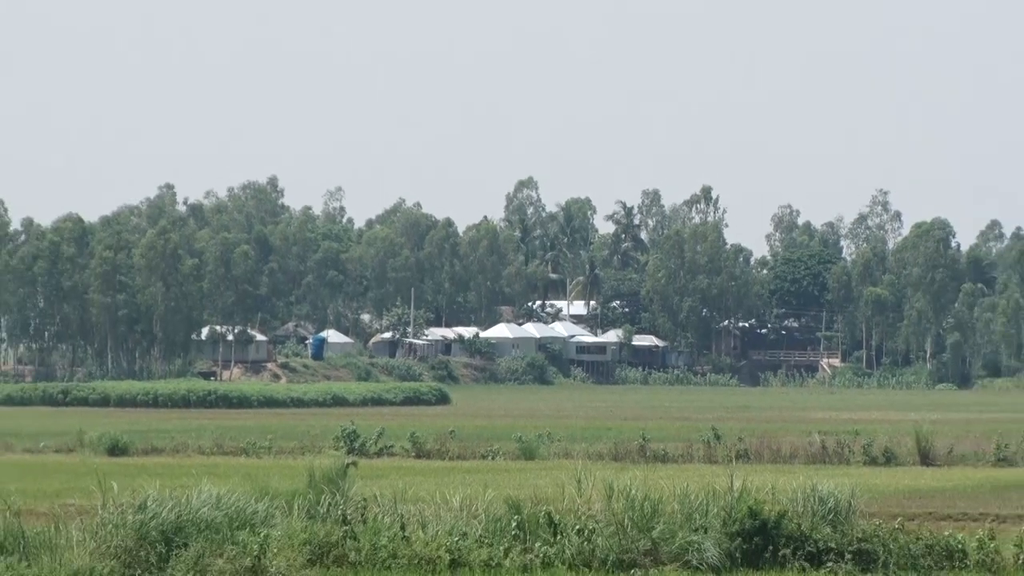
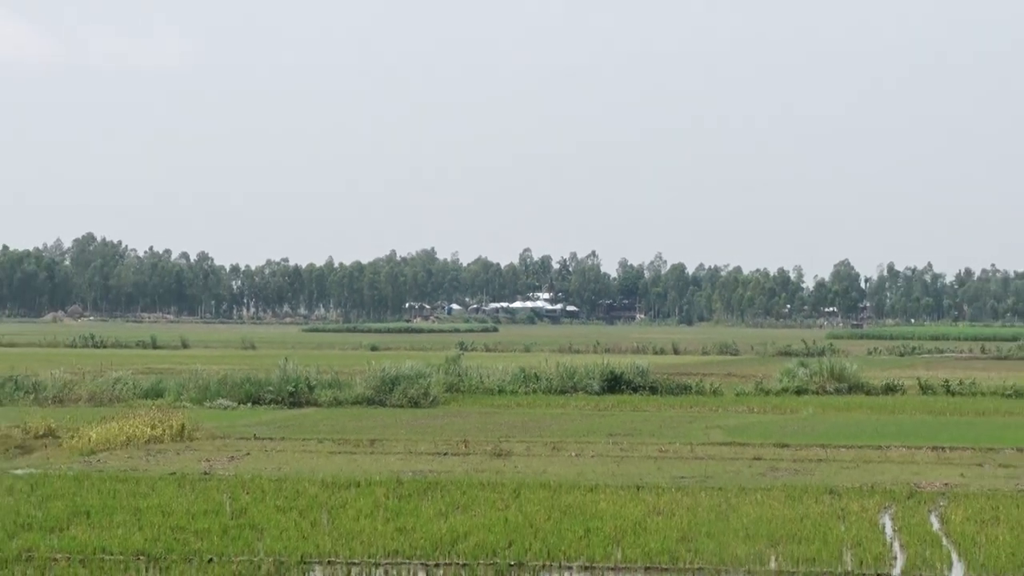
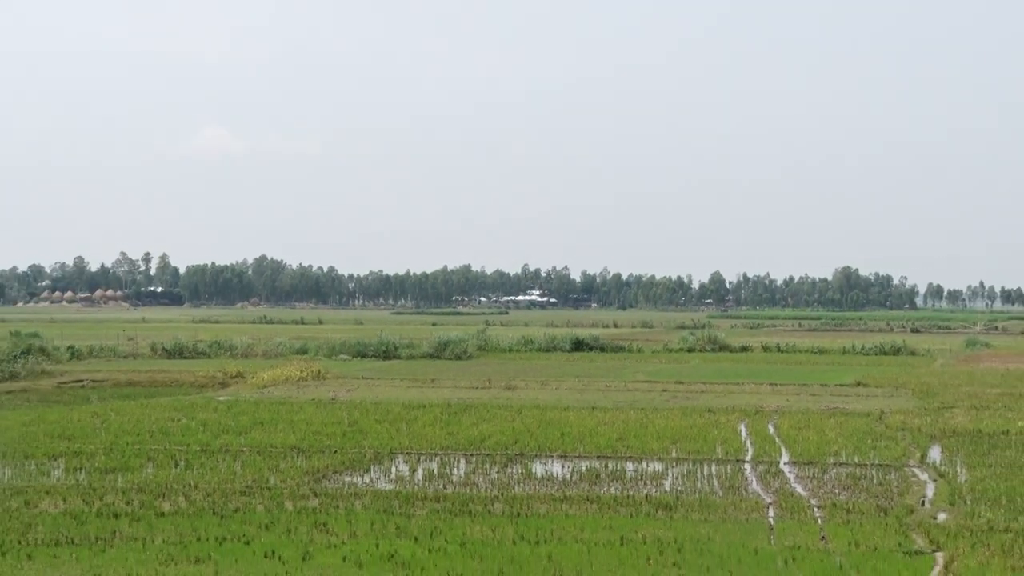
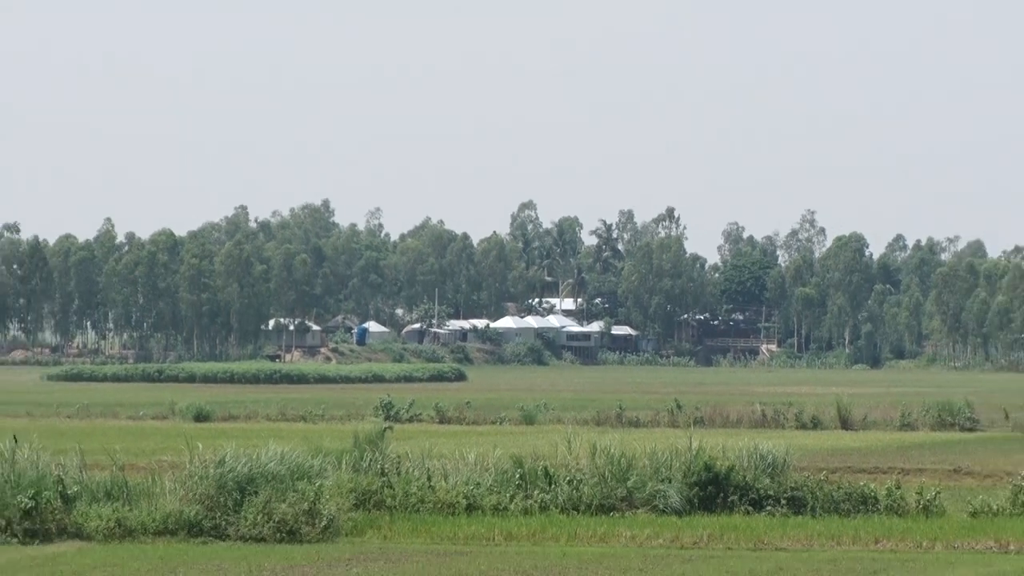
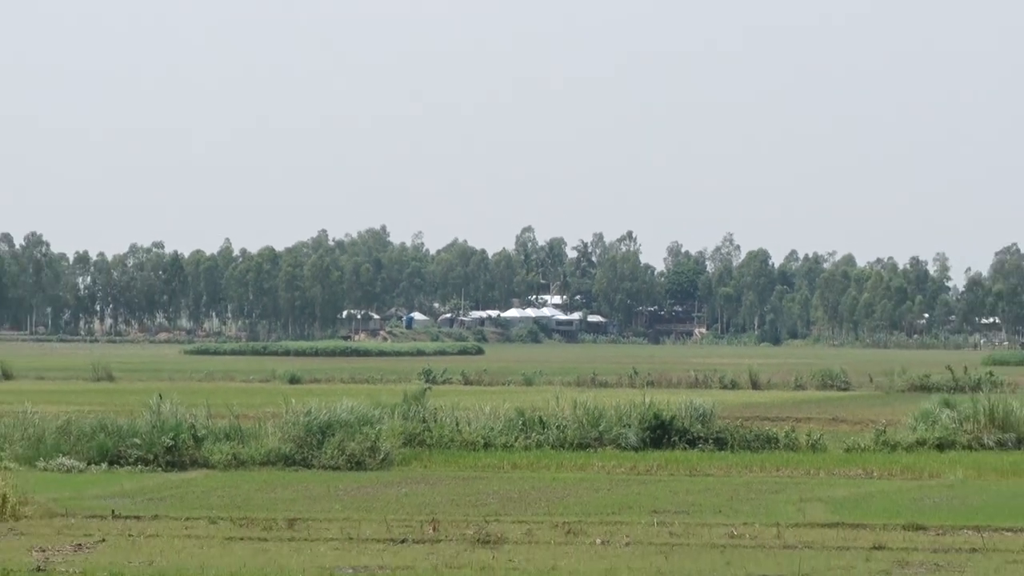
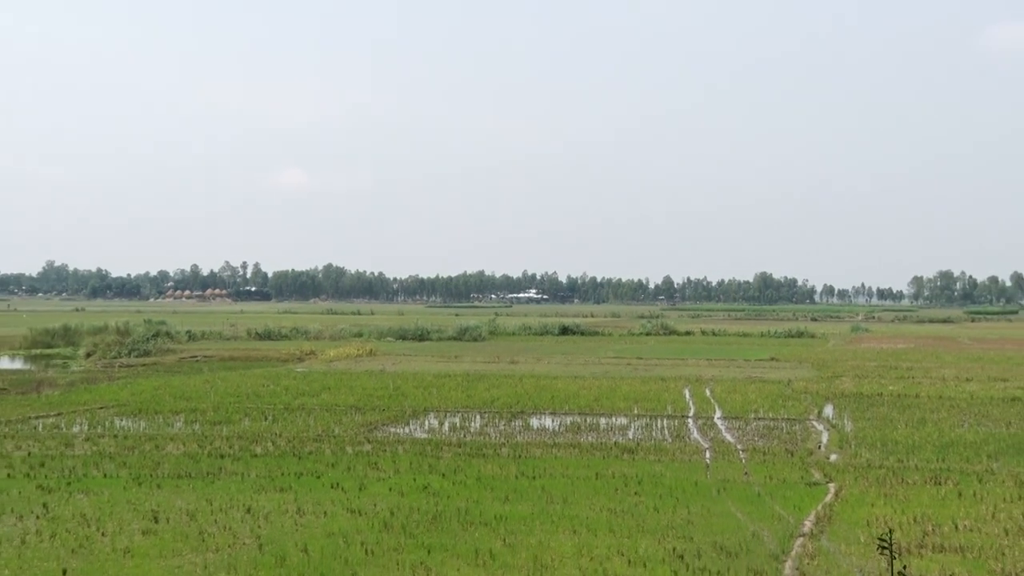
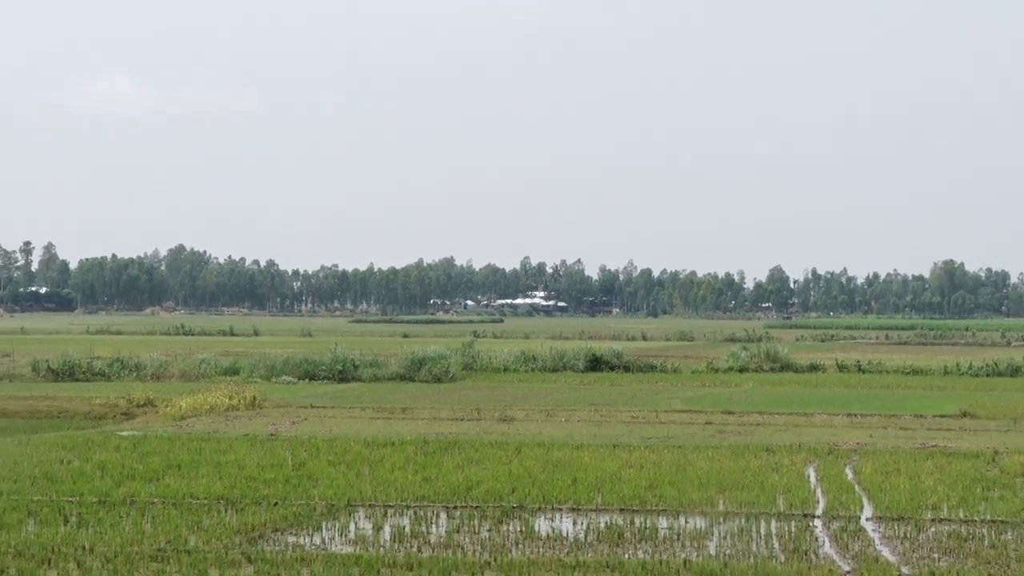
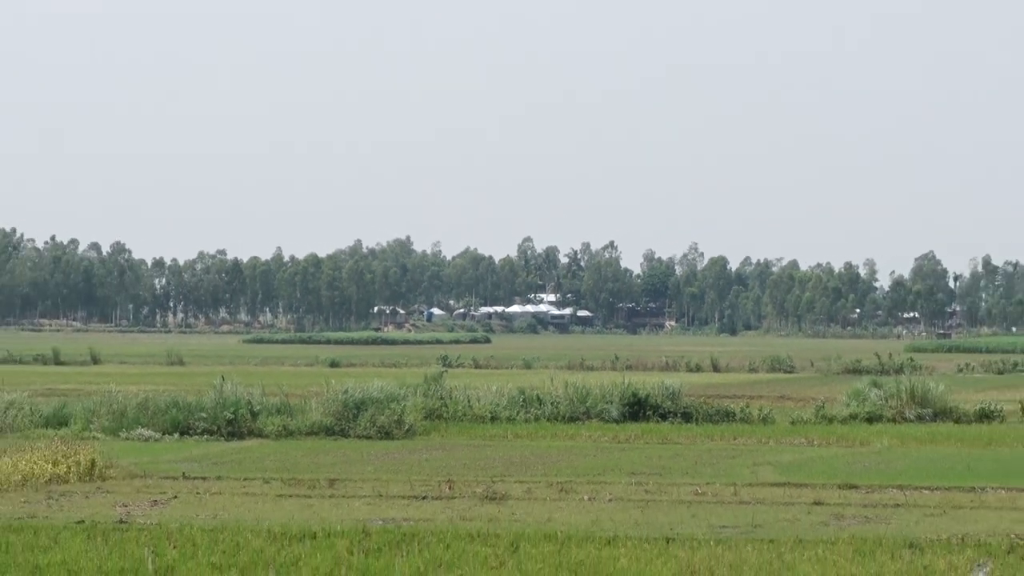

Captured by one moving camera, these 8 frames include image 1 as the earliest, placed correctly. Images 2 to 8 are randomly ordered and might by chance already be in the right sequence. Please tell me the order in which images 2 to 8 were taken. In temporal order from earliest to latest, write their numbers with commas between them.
4, 5, 8, 2, 7, 3, 6
